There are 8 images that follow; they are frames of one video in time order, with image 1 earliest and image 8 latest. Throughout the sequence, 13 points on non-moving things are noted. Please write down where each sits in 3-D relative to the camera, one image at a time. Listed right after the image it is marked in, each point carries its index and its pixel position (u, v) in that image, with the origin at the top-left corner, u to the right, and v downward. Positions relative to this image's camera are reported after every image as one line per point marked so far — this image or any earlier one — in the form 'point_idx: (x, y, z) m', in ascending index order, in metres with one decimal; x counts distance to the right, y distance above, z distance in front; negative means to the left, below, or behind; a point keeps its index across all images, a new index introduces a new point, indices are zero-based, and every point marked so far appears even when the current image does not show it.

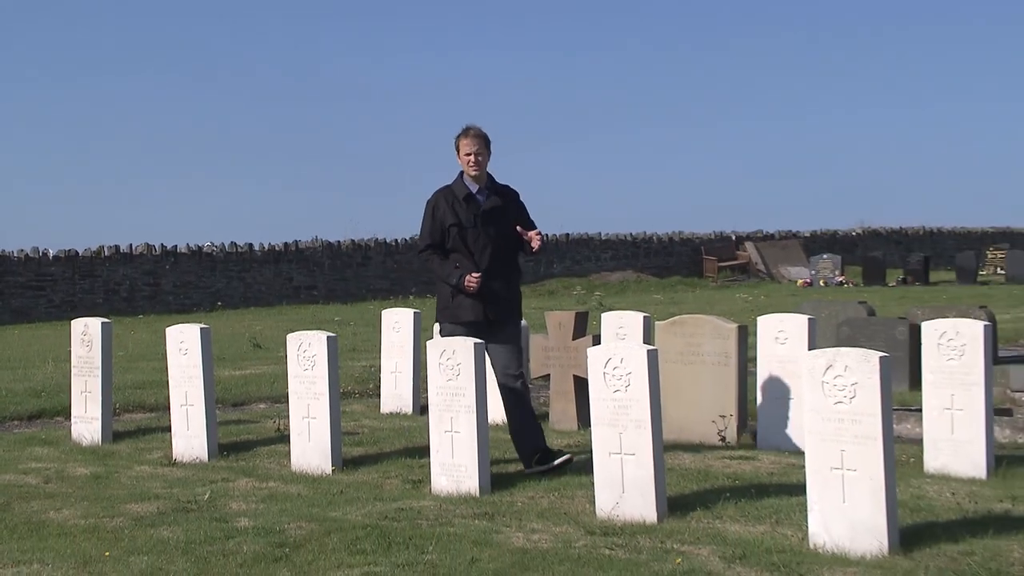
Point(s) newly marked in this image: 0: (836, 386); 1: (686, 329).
0: (+1.7, -0.5, +5.3) m
1: (+1.4, -0.4, +8.5) m
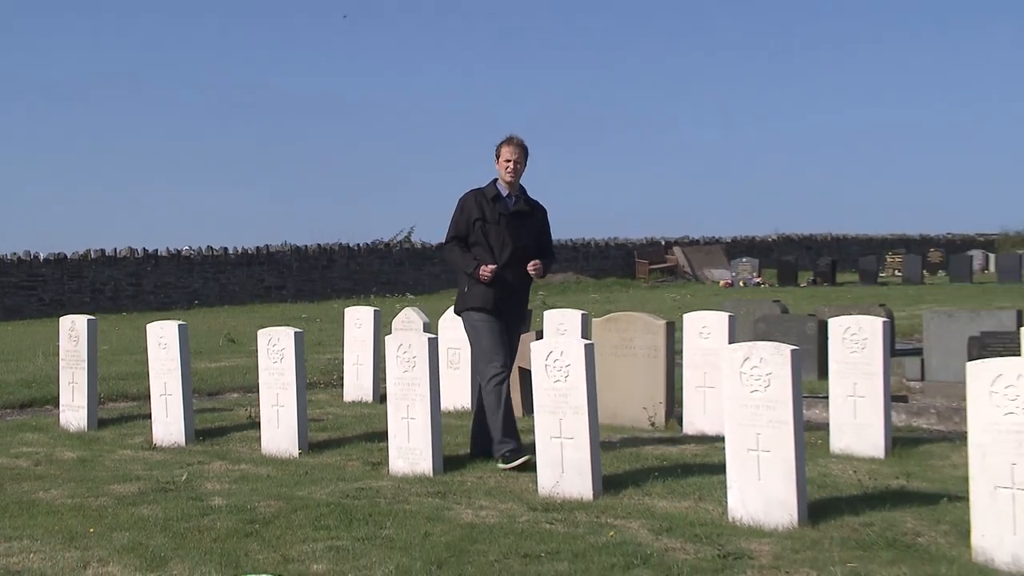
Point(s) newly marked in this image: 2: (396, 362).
0: (+1.4, -0.5, +6.0) m
1: (+1.0, -0.4, +9.1) m
2: (-0.7, -0.5, +6.8) m
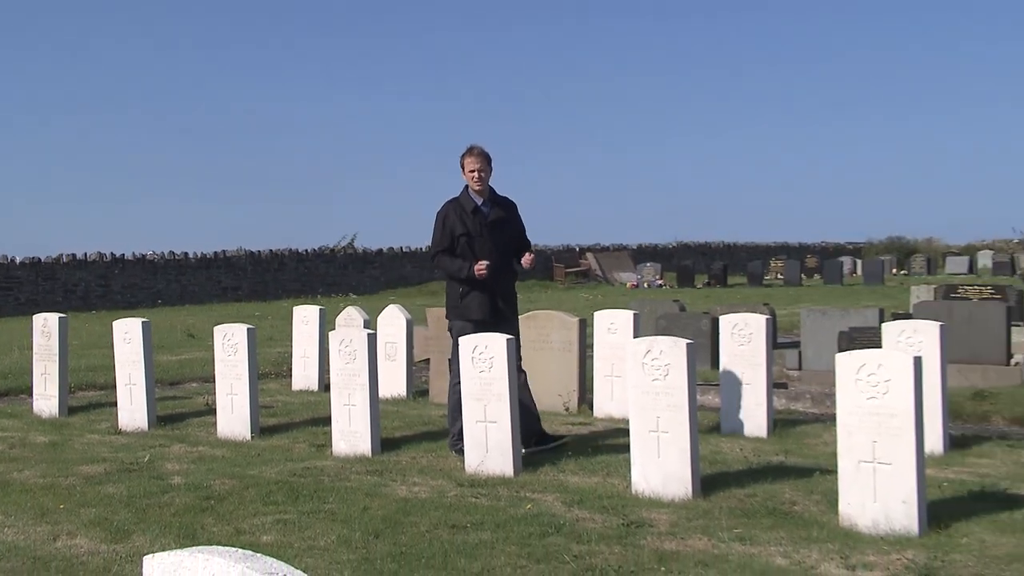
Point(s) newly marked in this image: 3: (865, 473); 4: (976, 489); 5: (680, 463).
0: (+0.9, -0.5, +6.8) m
1: (+0.3, -0.4, +9.9) m
2: (-1.2, -0.5, +7.5) m
3: (+2.2, -1.1, +6.2) m
4: (+3.0, -1.3, +6.8) m
5: (+1.1, -1.1, +6.7) m
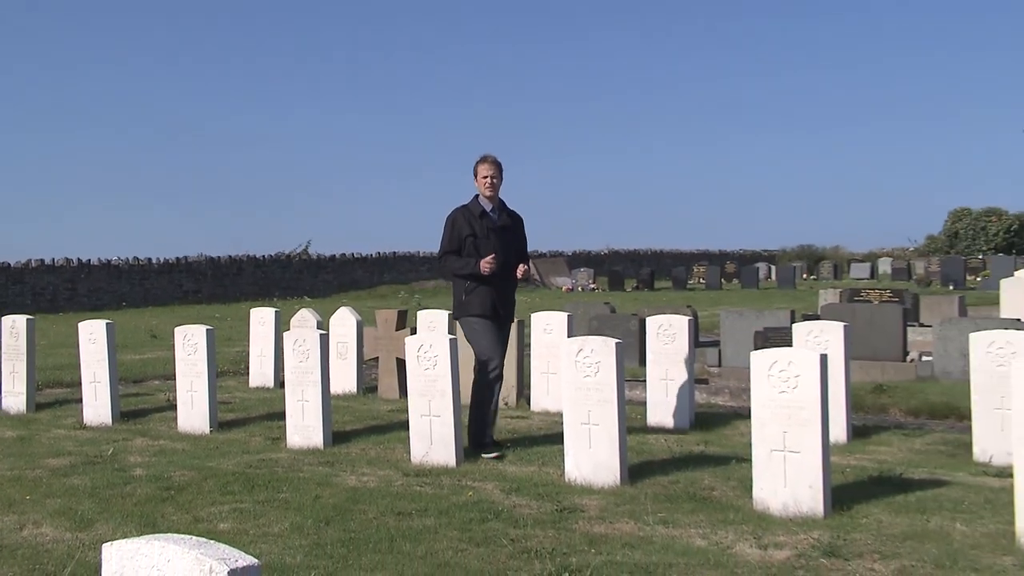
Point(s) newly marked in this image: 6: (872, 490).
0: (+0.5, -0.5, +7.4) m
1: (-0.3, -0.4, +10.5) m
2: (-1.7, -0.5, +7.9) m
3: (+1.8, -1.2, +6.9) m
4: (+2.6, -1.4, +7.5) m
5: (+0.7, -1.2, +7.3) m
6: (+2.5, -1.4, +7.1) m
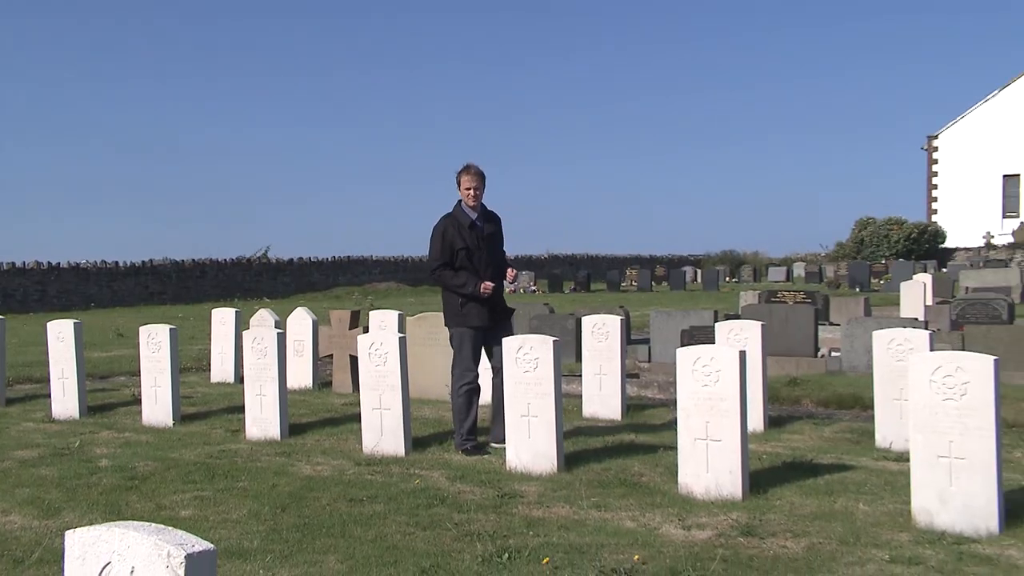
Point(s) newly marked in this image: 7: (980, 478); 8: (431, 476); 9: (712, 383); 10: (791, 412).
0: (+0.1, -0.5, +8.0) m
1: (-0.9, -0.4, +11.0) m
2: (-2.1, -0.5, +8.4) m
3: (+1.4, -1.2, +7.5) m
4: (+2.2, -1.4, +8.2) m
5: (+0.3, -1.2, +7.9) m
6: (+2.1, -1.4, +7.8) m
7: (+2.8, -1.1, +6.2) m
8: (-0.6, -1.4, +7.7) m
9: (+1.5, -0.7, +7.5) m
10: (+2.7, -1.2, +9.9) m
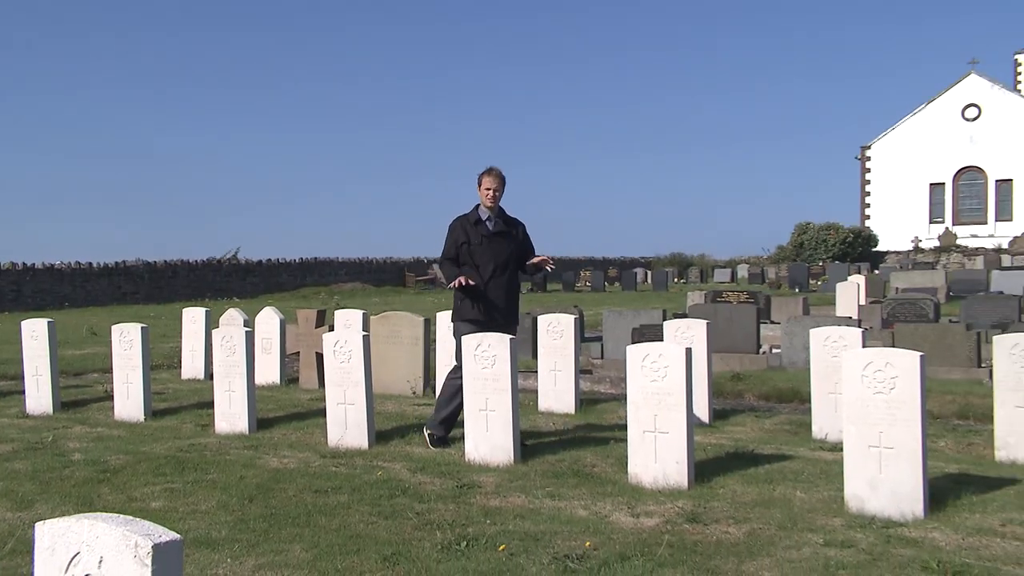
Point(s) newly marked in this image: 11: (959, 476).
0: (-0.2, -0.6, +8.4) m
1: (-1.3, -0.3, +11.3) m
2: (-2.5, -0.5, +8.7) m
3: (+1.1, -1.2, +8.0) m
4: (+1.9, -1.4, +8.6) m
5: (-0.1, -1.2, +8.3) m
6: (+1.8, -1.4, +8.3) m
7: (+2.6, -1.2, +6.7) m
8: (-0.9, -1.4, +8.1) m
9: (+1.1, -0.7, +7.9) m
10: (+2.3, -1.2, +10.4) m
11: (+3.3, -1.4, +7.6) m
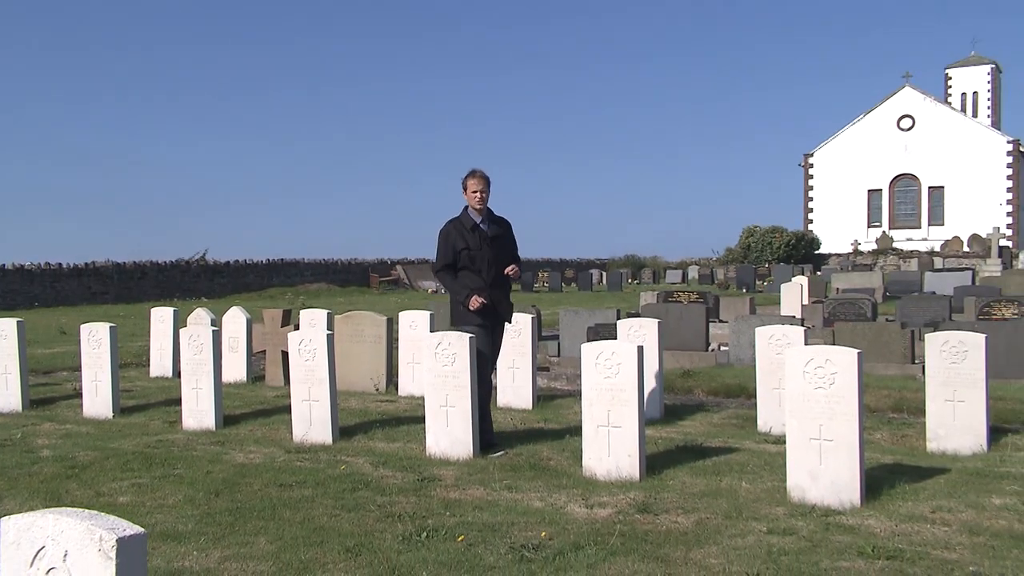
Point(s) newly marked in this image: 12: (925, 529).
0: (-0.6, -0.6, +8.7) m
1: (-1.8, -0.3, +11.6) m
2: (-2.9, -0.5, +8.9) m
3: (+0.7, -1.2, +8.3) m
4: (+1.5, -1.4, +9.0) m
5: (-0.4, -1.2, +8.6) m
6: (+1.4, -1.4, +8.7) m
7: (+2.3, -1.2, +7.1) m
8: (-1.3, -1.4, +8.3) m
9: (+0.8, -0.7, +8.3) m
10: (+1.8, -1.2, +10.8) m
11: (+3.0, -1.4, +8.1) m
12: (+2.6, -1.5, +6.5) m
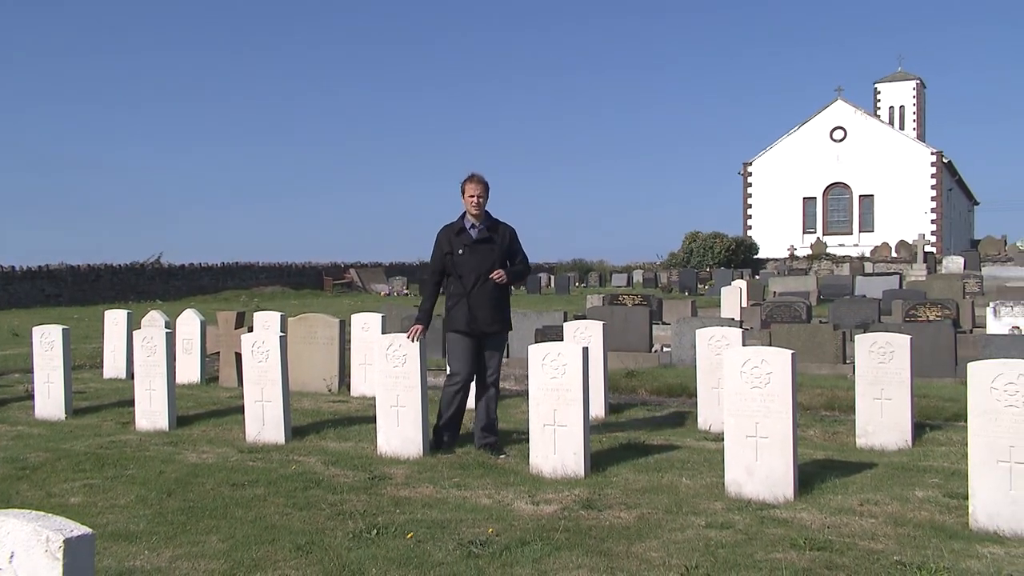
0: (-1.0, -0.6, +8.8) m
1: (-2.4, -0.3, +11.7) m
2: (-3.3, -0.5, +8.9) m
3: (+0.3, -1.2, +8.6) m
4: (+1.0, -1.4, +9.3) m
5: (-0.8, -1.2, +8.8) m
6: (+1.0, -1.5, +9.0) m
7: (+2.0, -1.2, +7.5) m
8: (-1.7, -1.4, +8.5) m
9: (+0.4, -0.7, +8.5) m
10: (+1.3, -1.2, +11.2) m
11: (+2.6, -1.4, +8.5) m
12: (+2.3, -1.6, +6.9) m
